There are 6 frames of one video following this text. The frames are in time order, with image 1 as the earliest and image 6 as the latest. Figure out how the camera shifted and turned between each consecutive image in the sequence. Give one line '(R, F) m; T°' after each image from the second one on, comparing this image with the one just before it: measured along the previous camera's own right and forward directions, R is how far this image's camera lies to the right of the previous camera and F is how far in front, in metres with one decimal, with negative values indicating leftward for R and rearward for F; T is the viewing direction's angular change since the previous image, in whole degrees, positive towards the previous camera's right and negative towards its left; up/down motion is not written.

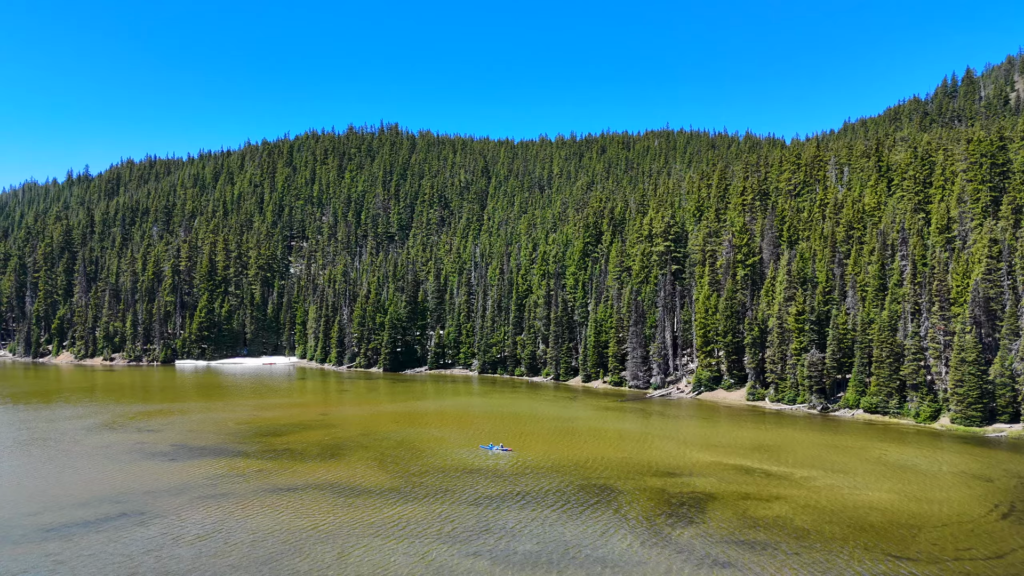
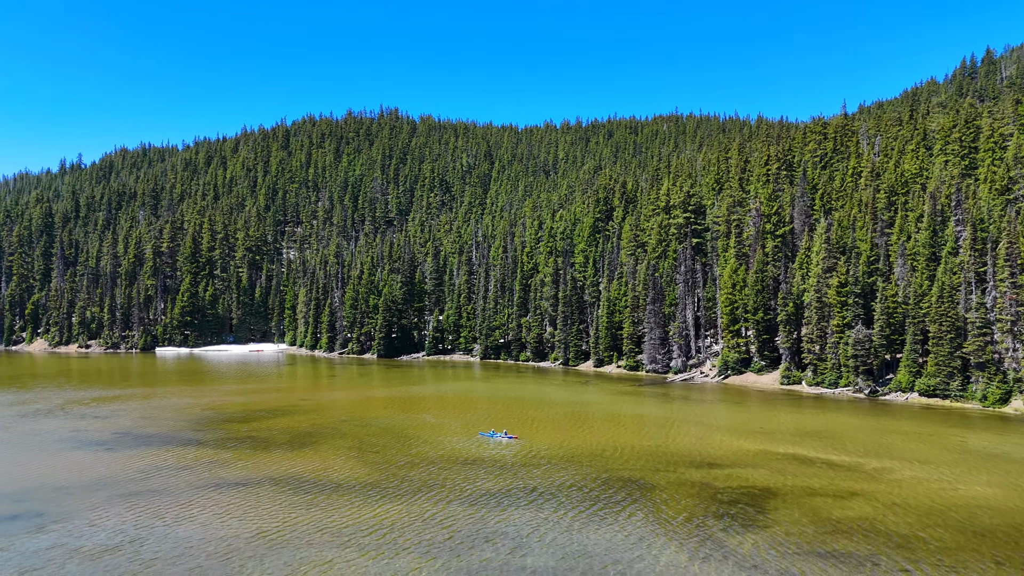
(-0.1, +9.0) m; 0°
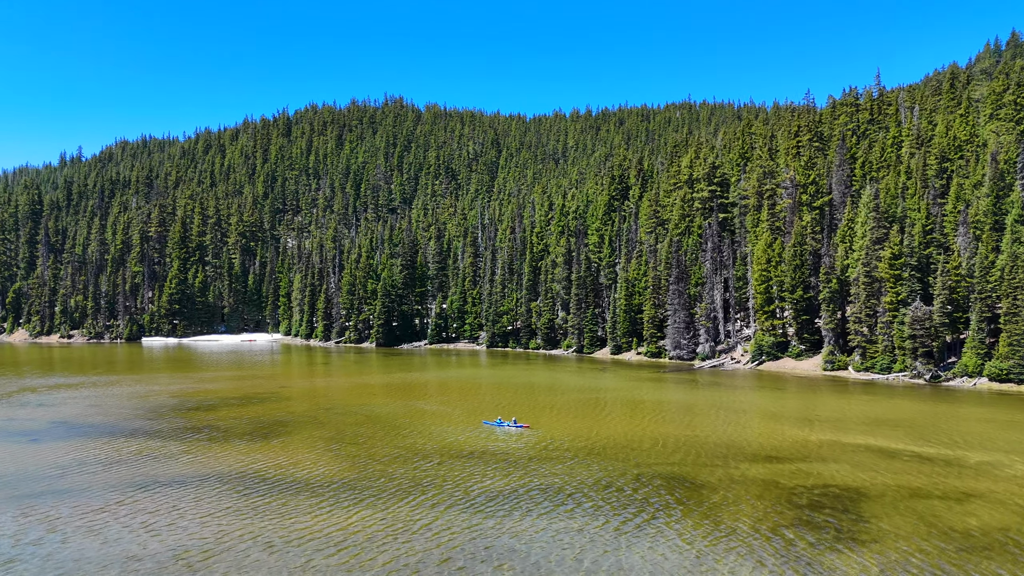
(-0.1, +7.9) m; -1°
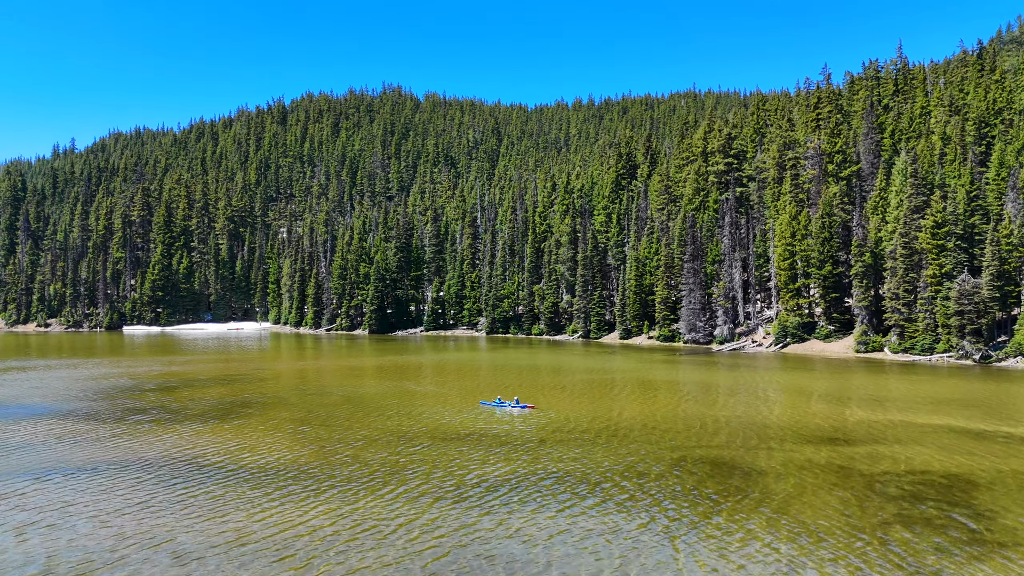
(0.0, +6.0) m; 0°
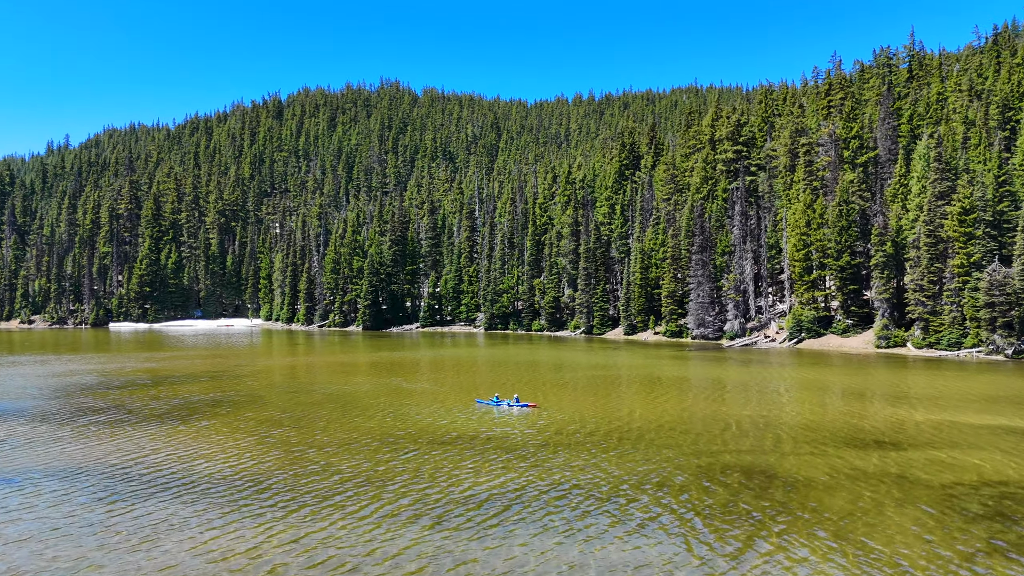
(+0.1, +3.5) m; 0°
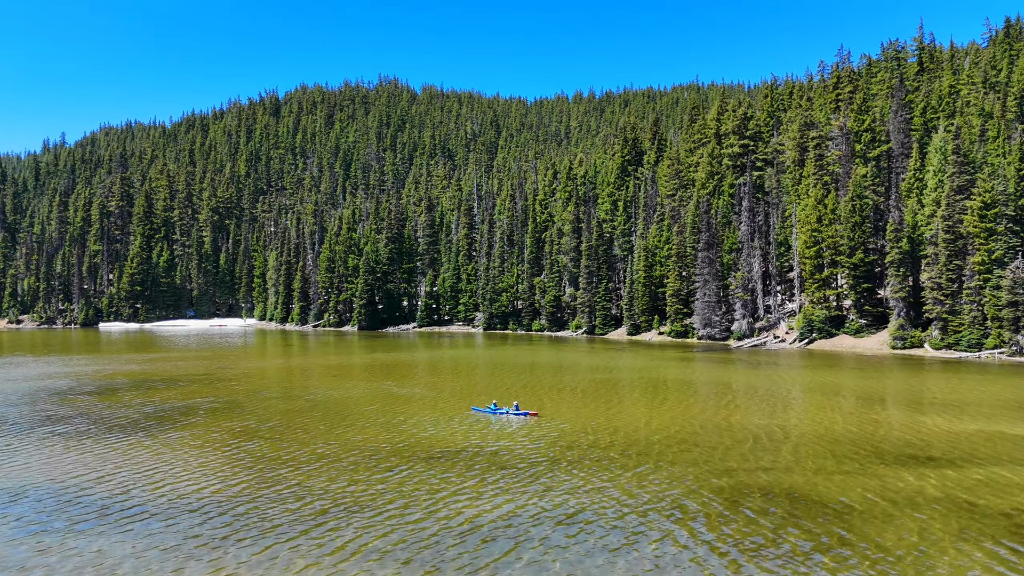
(+0.1, +2.4) m; 0°
